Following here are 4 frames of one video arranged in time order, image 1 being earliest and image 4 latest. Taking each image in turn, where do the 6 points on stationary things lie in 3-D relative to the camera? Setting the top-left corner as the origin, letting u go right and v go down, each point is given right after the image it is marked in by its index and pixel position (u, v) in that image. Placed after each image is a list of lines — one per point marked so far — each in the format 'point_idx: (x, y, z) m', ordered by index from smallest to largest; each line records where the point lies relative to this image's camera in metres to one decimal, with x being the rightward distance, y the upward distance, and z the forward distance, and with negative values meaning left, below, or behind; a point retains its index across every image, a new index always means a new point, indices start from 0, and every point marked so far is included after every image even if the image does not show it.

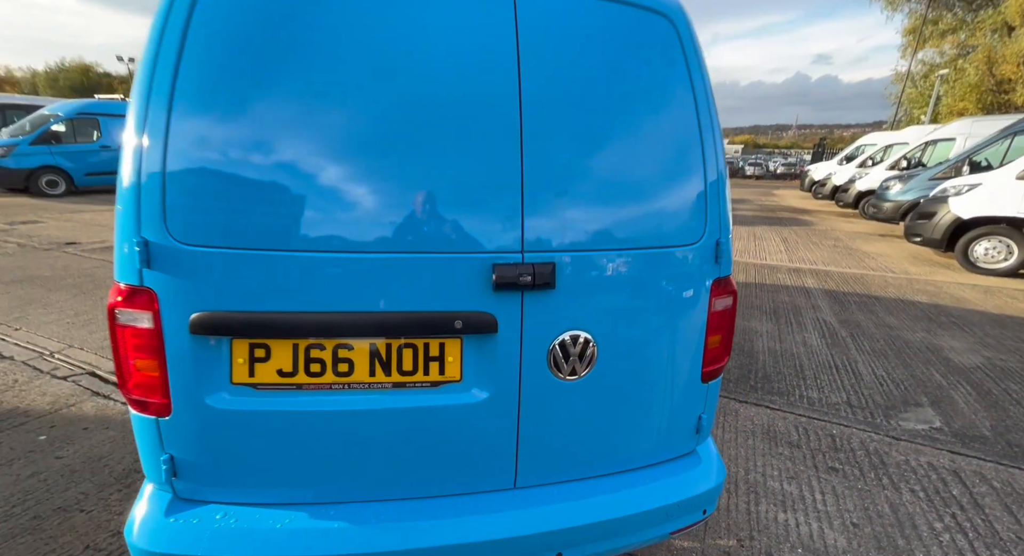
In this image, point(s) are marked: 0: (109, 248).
0: (-6.0, +0.4, +6.7) m
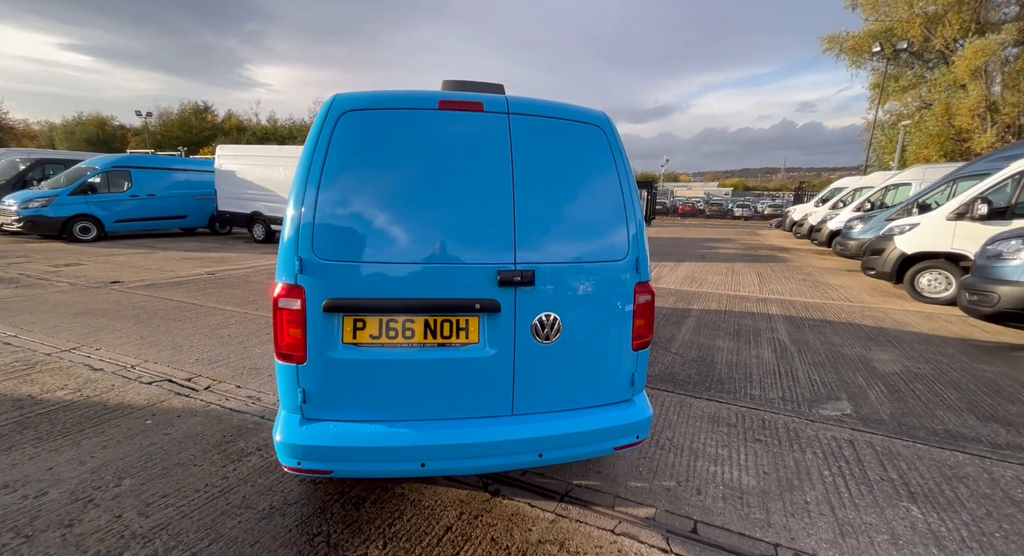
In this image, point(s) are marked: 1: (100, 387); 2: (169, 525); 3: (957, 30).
0: (-6.0, -0.1, +7.5) m
1: (-3.2, -0.9, +3.5) m
2: (-1.6, -1.2, +2.1) m
3: (+17.6, +9.9, +18.2) m
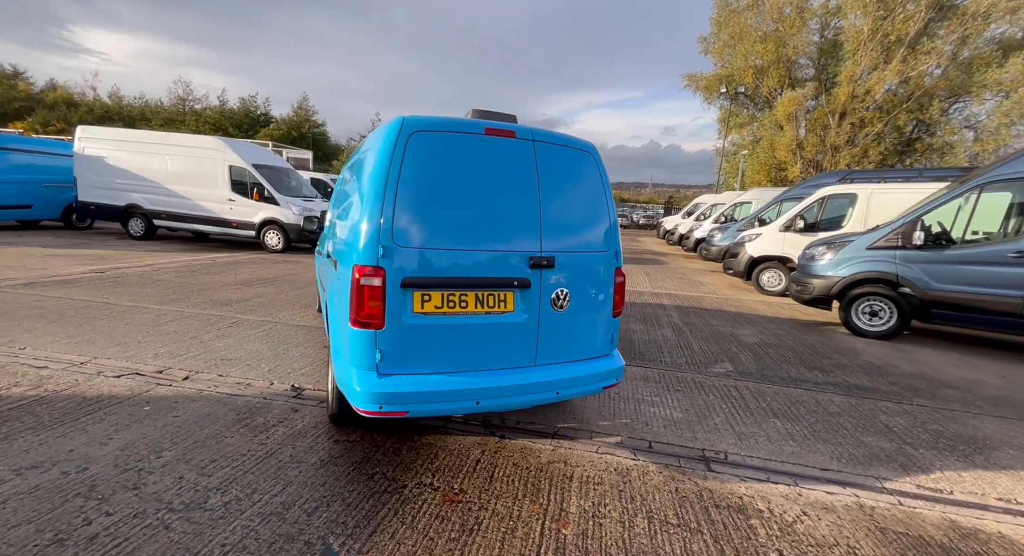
0: (-7.0, -0.1, +6.6) m
1: (-3.4, -0.8, +3.4) m
2: (-1.5, -1.1, +2.4) m
3: (+13.2, +9.8, +22.7) m
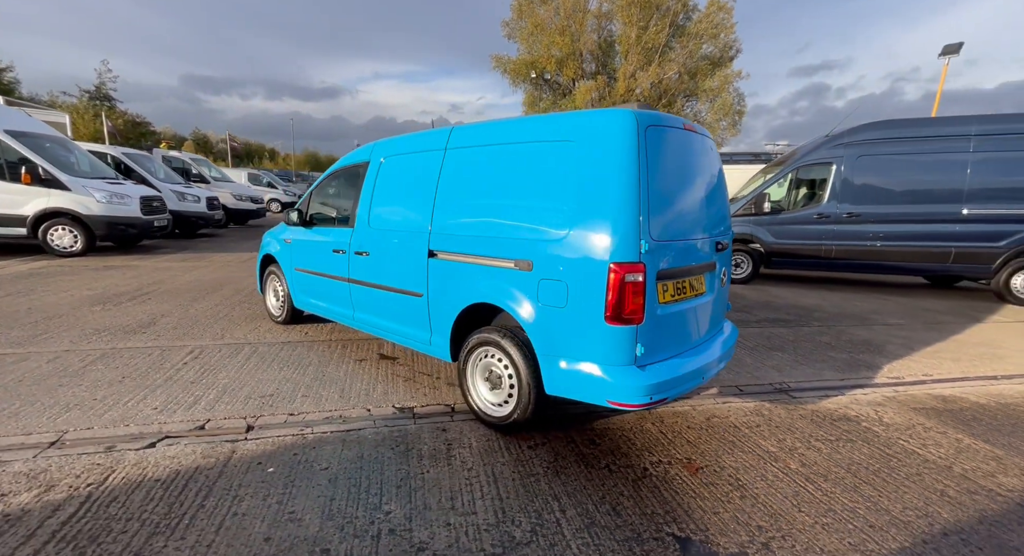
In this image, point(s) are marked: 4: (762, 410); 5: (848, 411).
0: (-6.9, -0.5, +3.6) m
1: (-2.2, -1.0, +2.2) m
2: (0.0, -1.1, +2.2) m
3: (+4.1, +11.7, +25.9) m
4: (+1.8, -1.0, +3.4) m
5: (+2.5, -1.0, +3.4) m
